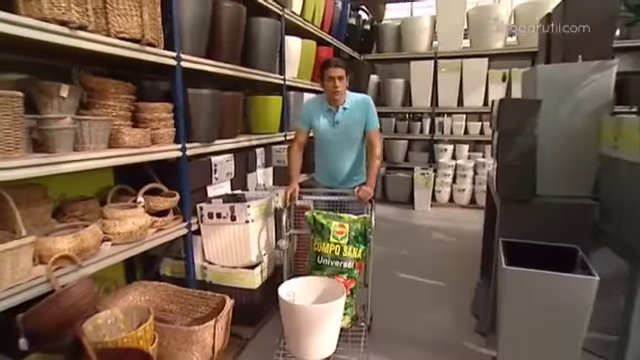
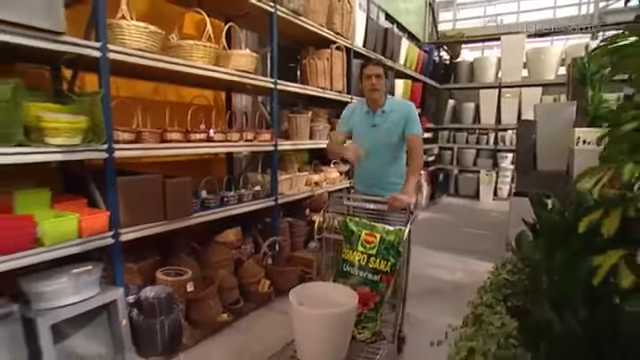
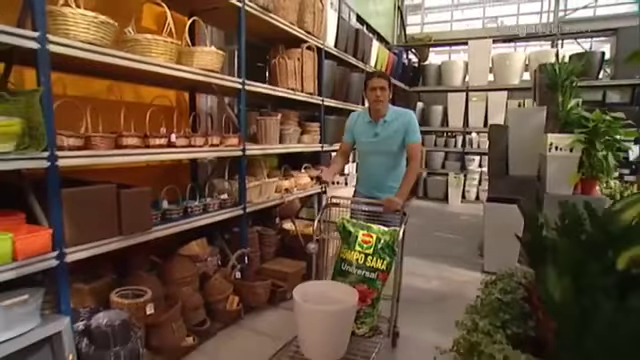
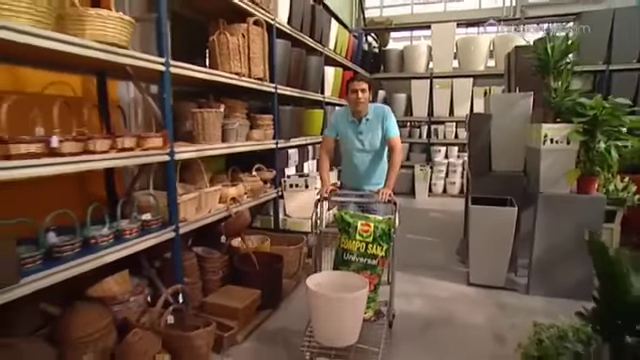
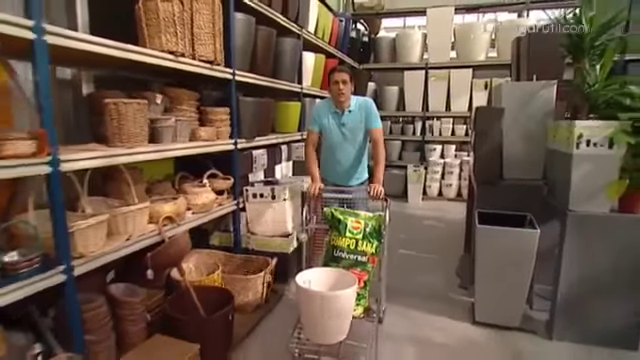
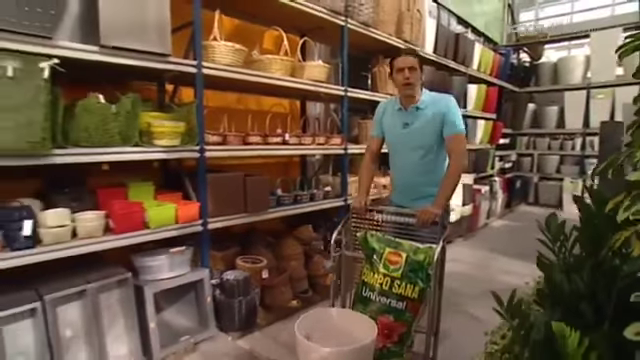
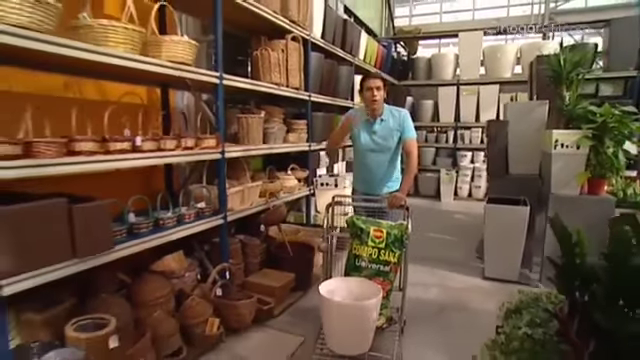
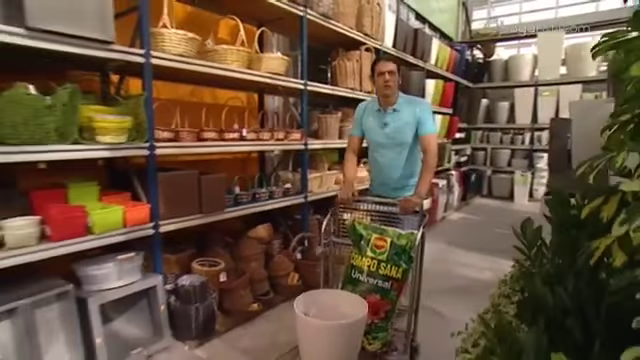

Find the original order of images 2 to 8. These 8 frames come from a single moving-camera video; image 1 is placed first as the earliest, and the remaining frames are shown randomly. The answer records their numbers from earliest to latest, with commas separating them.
5, 4, 7, 3, 2, 8, 6
